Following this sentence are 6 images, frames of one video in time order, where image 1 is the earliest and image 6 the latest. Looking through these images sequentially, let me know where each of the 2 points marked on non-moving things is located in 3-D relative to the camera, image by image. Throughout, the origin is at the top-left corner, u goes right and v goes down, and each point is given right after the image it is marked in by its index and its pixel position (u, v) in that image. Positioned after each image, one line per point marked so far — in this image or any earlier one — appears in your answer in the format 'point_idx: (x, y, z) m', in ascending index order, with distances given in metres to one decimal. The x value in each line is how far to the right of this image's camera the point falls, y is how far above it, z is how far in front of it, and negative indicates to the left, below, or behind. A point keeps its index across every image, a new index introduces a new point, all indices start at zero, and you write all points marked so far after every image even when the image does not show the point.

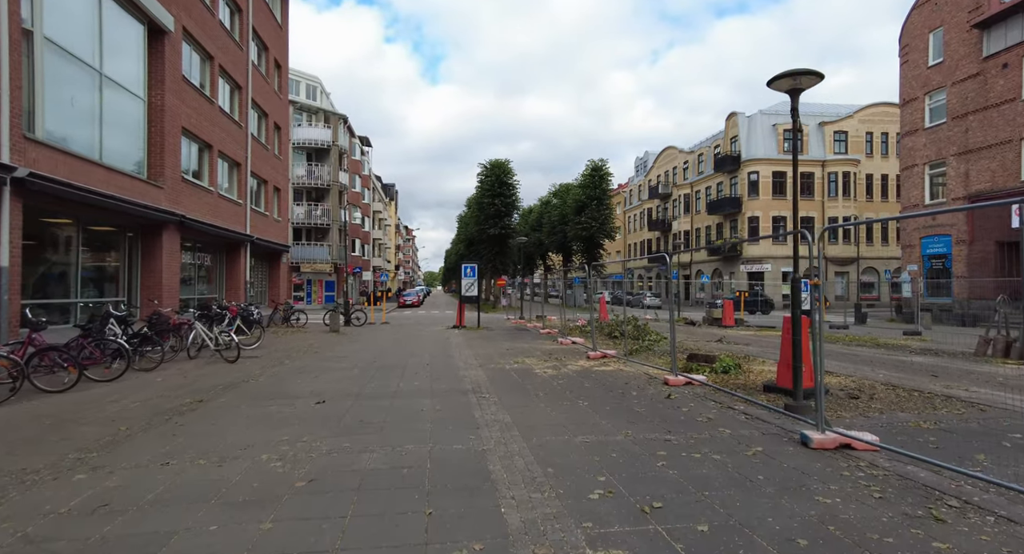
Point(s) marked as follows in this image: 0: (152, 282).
0: (-8.9, -0.1, +12.2) m
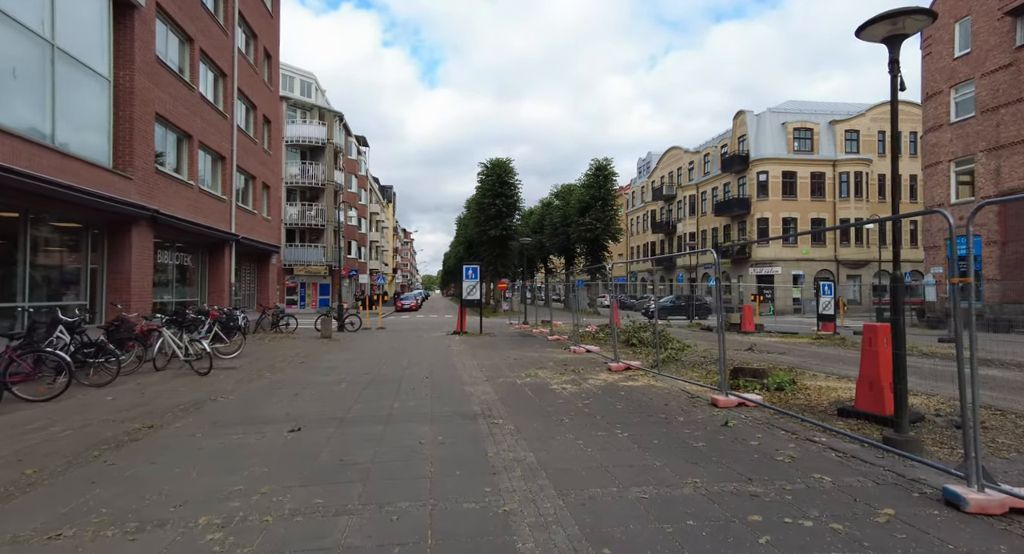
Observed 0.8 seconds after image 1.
0: (-8.7, -0.2, +10.9) m
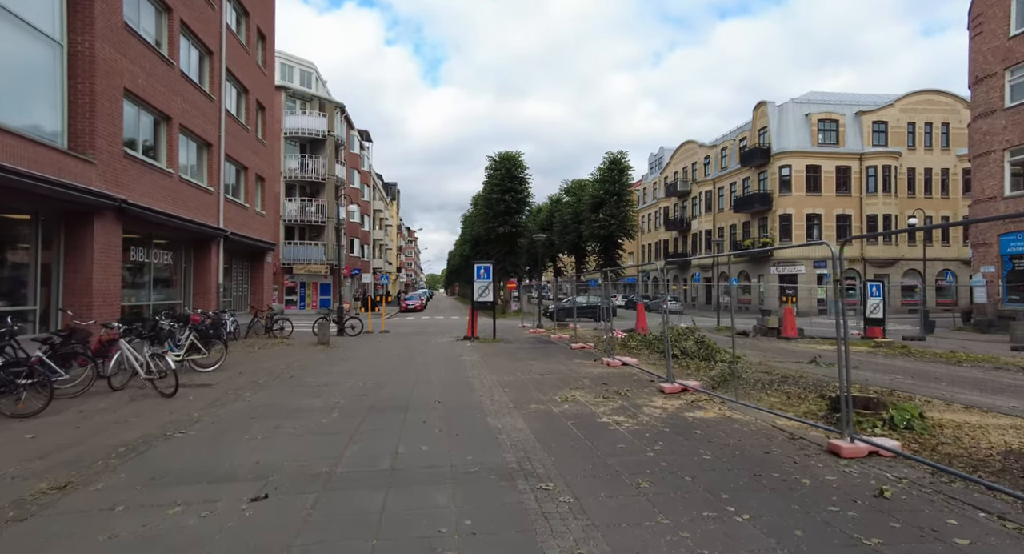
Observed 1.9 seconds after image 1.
0: (-8.2, -0.2, +9.4) m
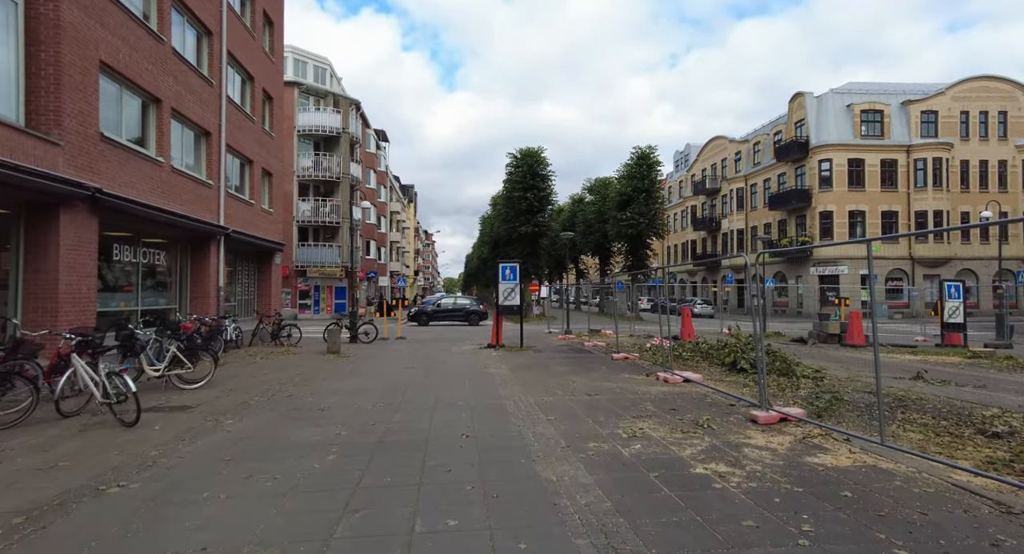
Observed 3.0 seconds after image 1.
0: (-7.6, -0.2, +8.0) m
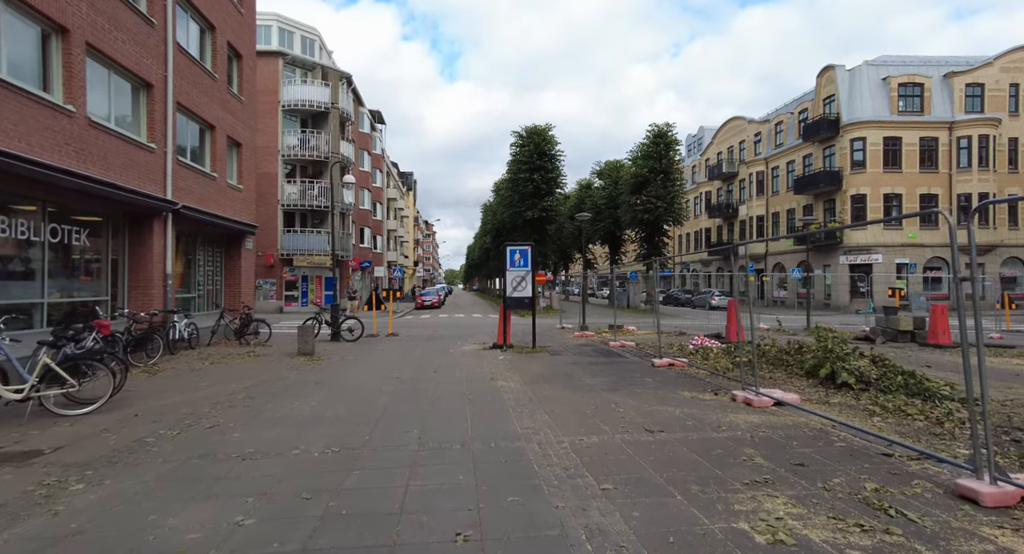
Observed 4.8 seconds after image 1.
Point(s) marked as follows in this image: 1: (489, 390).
0: (-7.4, 0.0, +5.5) m
1: (-0.4, -1.7, +7.4) m
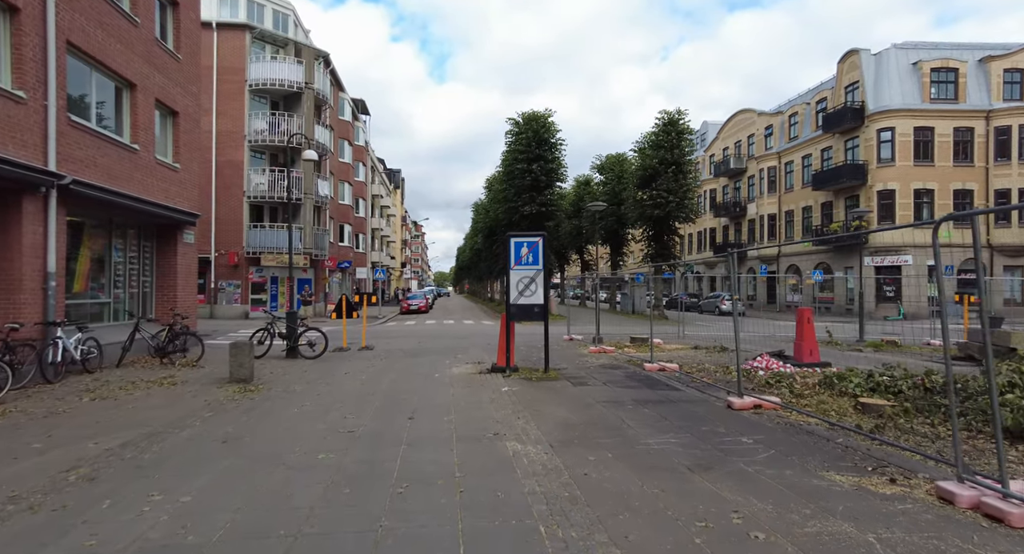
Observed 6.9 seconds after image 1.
0: (-7.1, +0.1, +2.3) m
1: (-0.2, -1.7, +4.4) m
